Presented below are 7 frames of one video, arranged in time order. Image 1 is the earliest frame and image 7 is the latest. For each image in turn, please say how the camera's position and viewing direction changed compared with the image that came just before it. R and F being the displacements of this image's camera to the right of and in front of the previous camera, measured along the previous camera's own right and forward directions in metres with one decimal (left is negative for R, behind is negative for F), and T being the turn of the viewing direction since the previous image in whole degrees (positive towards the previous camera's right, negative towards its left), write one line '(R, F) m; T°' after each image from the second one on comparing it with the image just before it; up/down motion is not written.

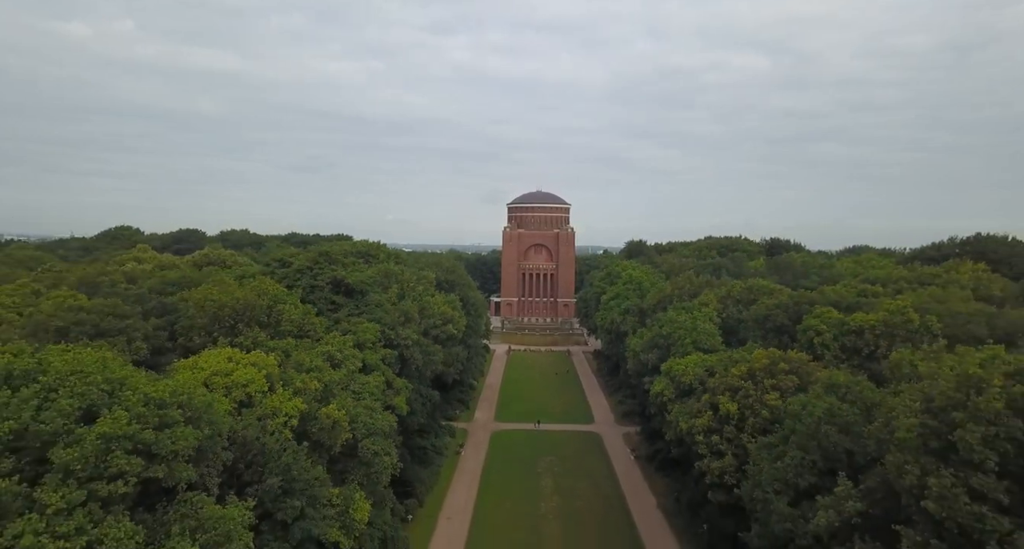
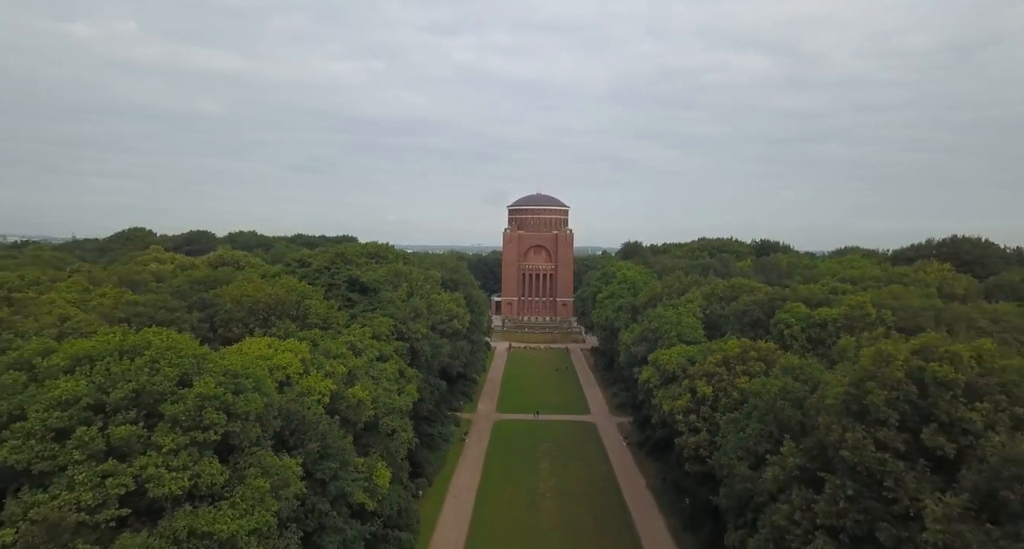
(-0.1, -2.6) m; 0°
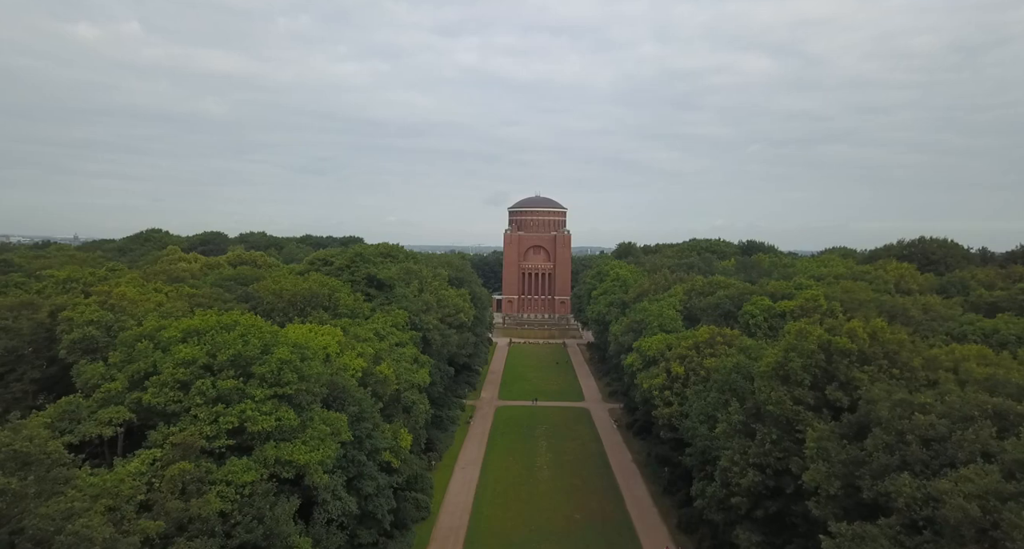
(-0.1, -3.7) m; 0°
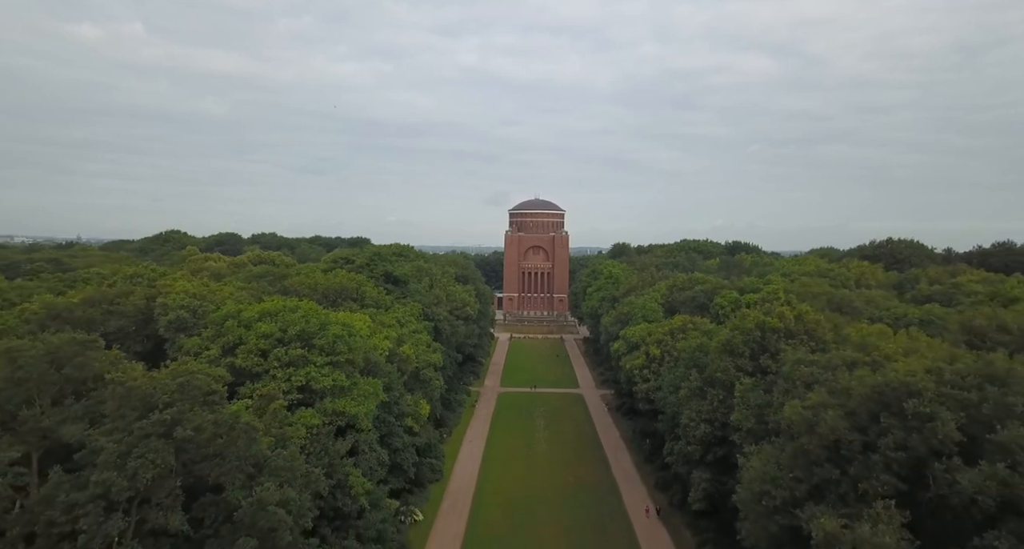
(-0.1, -4.3) m; 0°
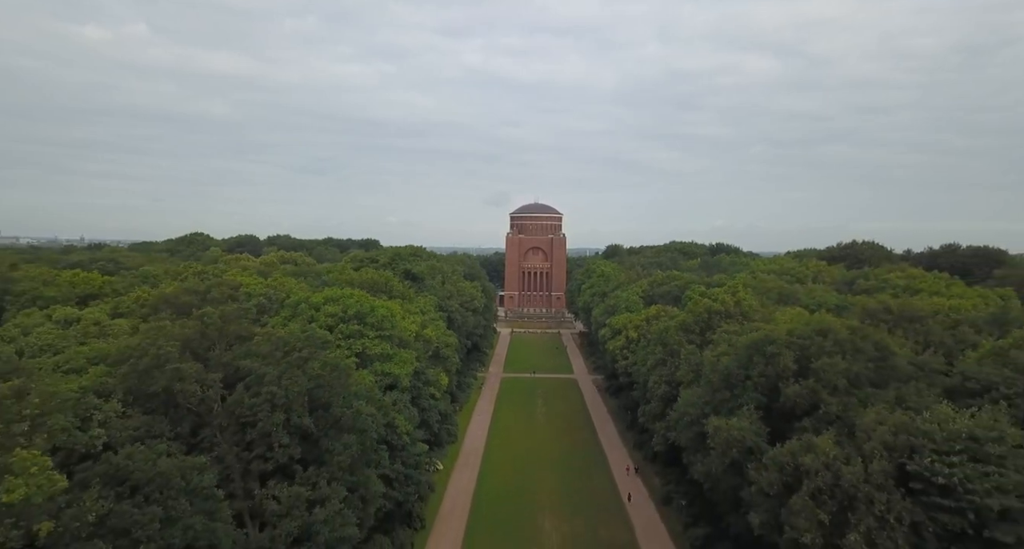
(-0.2, -6.1) m; 0°
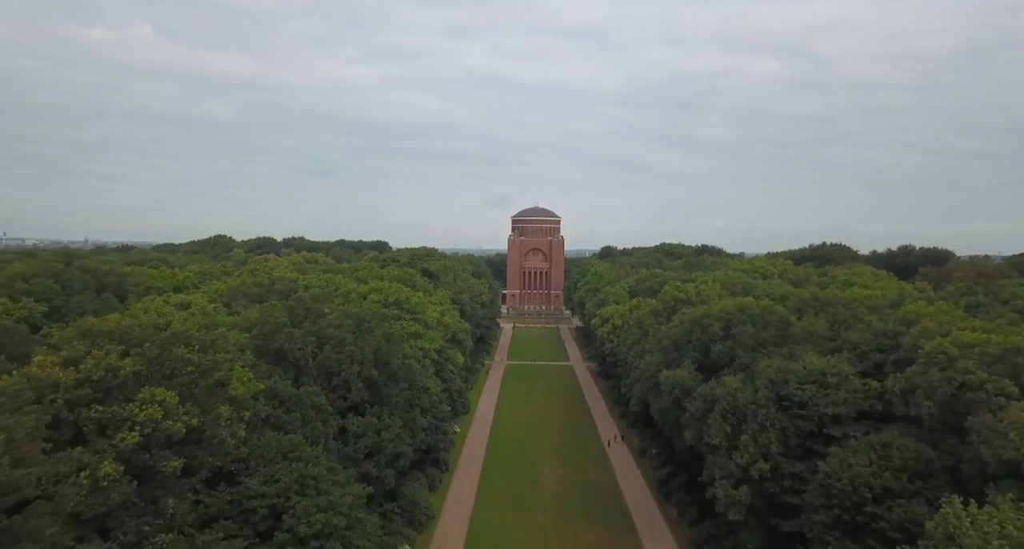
(-0.3, -6.6) m; 0°
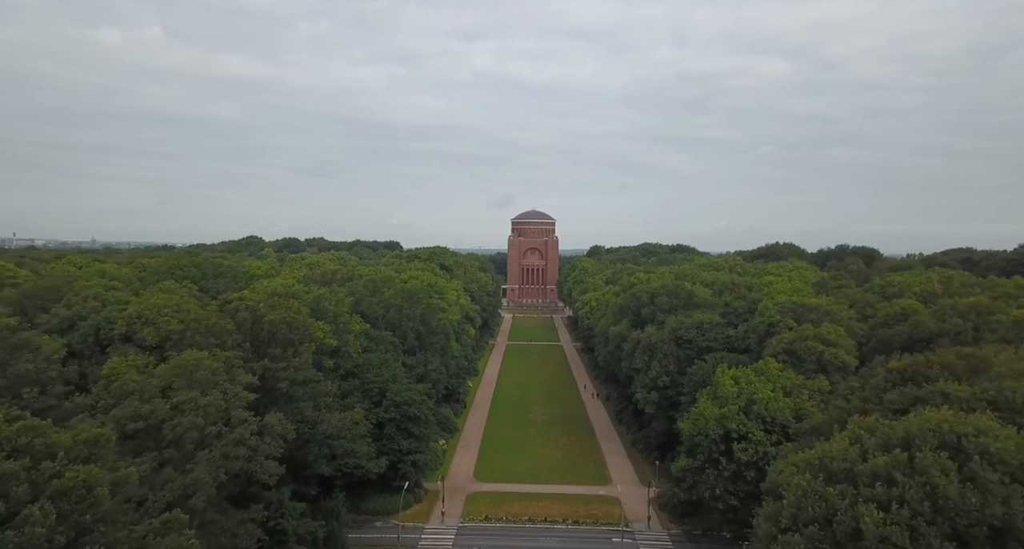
(0.0, -11.8) m; 0°
